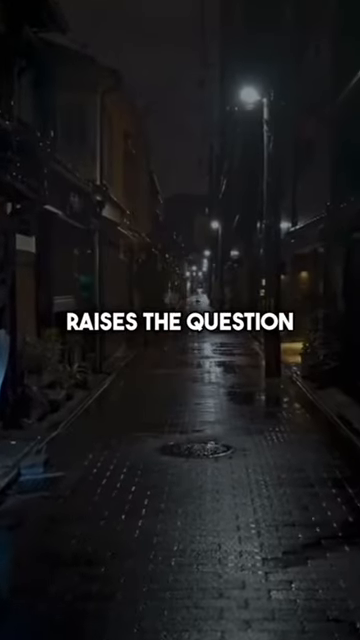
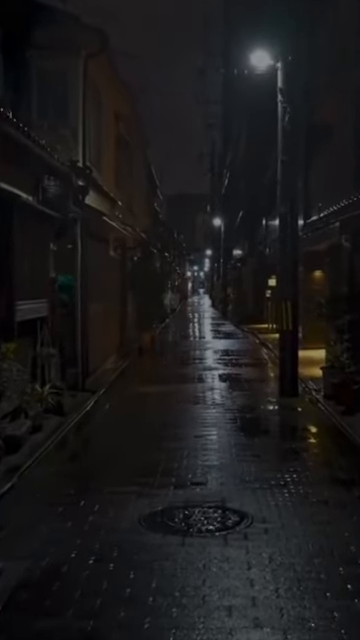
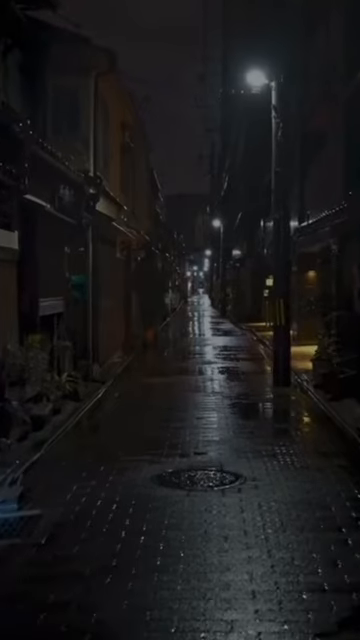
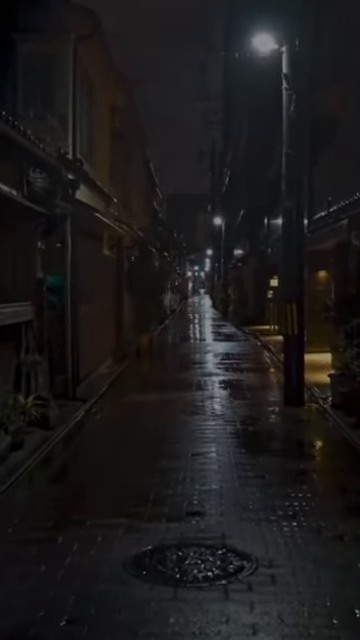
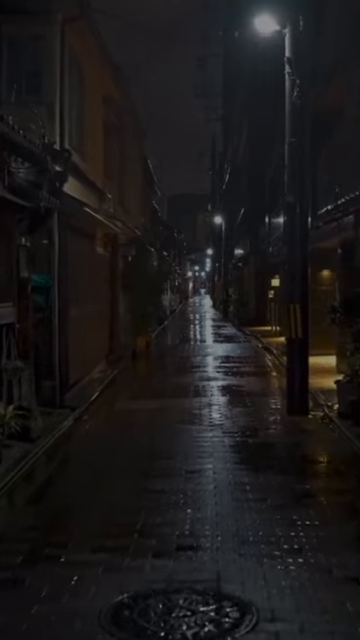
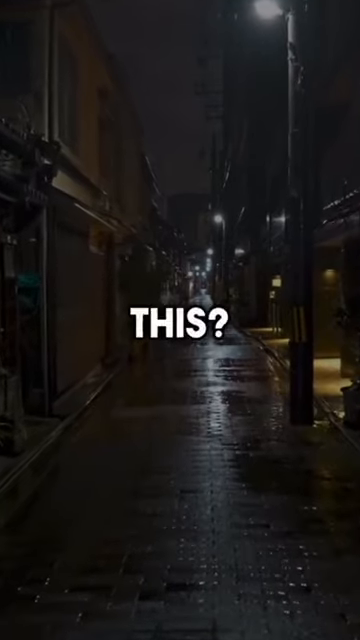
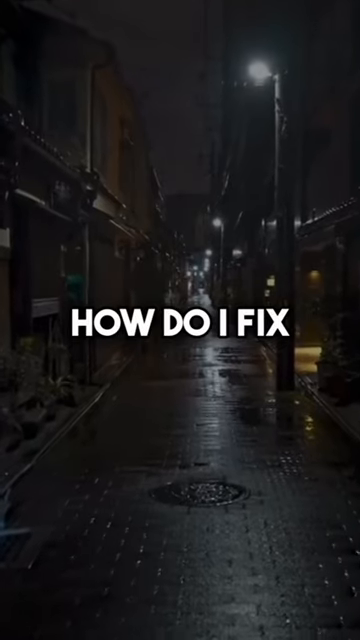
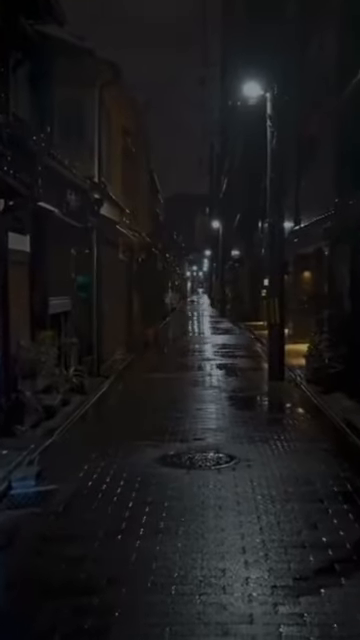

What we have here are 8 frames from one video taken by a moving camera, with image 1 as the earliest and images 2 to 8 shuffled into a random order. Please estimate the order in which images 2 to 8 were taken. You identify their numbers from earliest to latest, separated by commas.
8, 3, 7, 2, 4, 5, 6
